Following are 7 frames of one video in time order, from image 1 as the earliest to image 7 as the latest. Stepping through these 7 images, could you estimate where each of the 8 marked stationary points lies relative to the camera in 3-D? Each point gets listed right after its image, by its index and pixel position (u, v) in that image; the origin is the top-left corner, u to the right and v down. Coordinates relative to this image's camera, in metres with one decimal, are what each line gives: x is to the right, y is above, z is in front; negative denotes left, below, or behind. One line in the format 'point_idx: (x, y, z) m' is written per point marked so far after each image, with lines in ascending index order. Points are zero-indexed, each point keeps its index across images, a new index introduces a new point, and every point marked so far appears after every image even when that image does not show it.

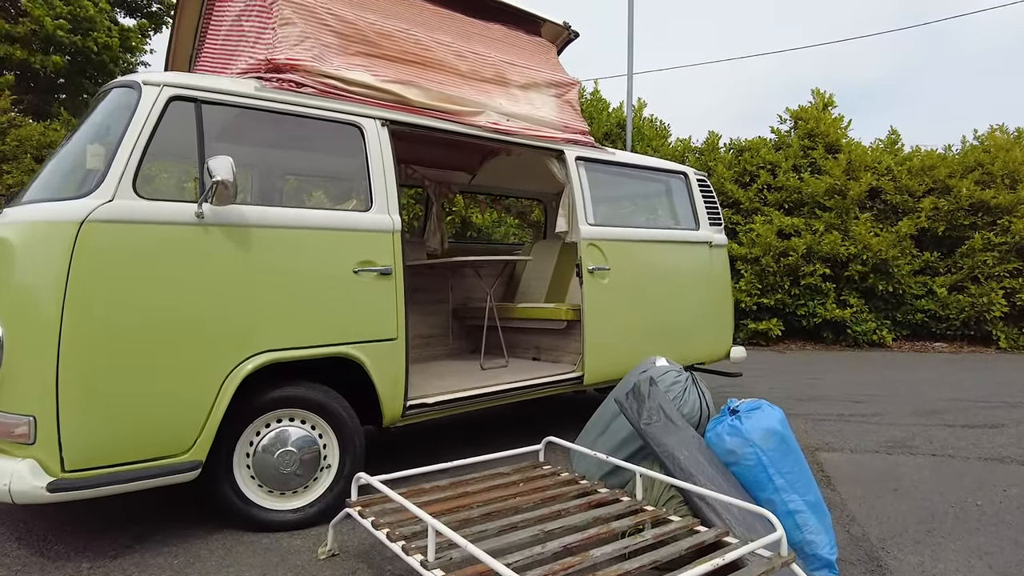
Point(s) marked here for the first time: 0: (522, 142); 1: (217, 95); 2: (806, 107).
0: (+0.1, +1.0, +4.6) m
1: (-1.5, +1.0, +3.3) m
2: (+5.8, +3.6, +12.7) m
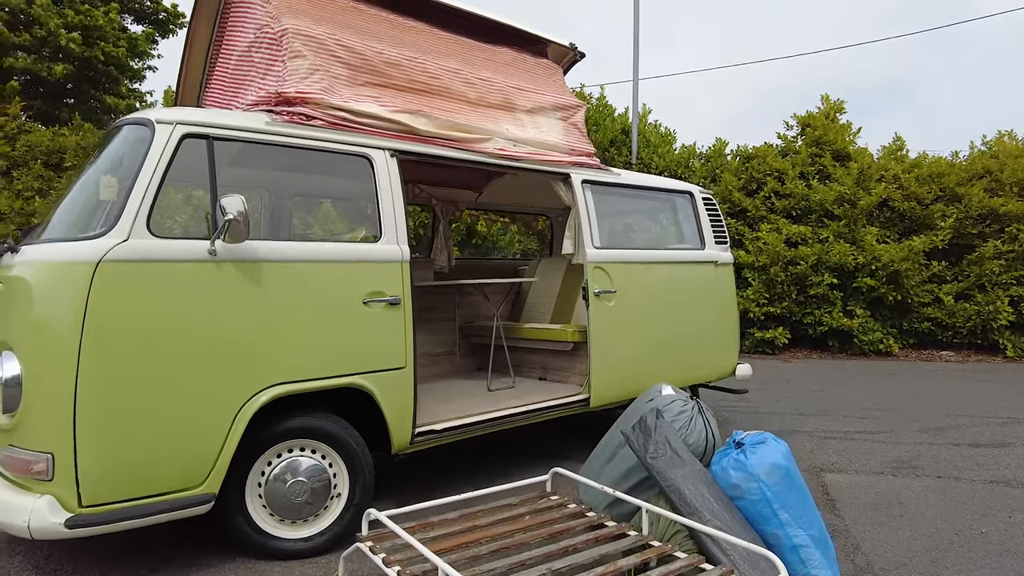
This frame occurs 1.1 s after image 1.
0: (+0.1, +0.9, +4.7) m
1: (-1.5, +0.8, +3.4) m
2: (+5.9, +3.4, +12.7) m
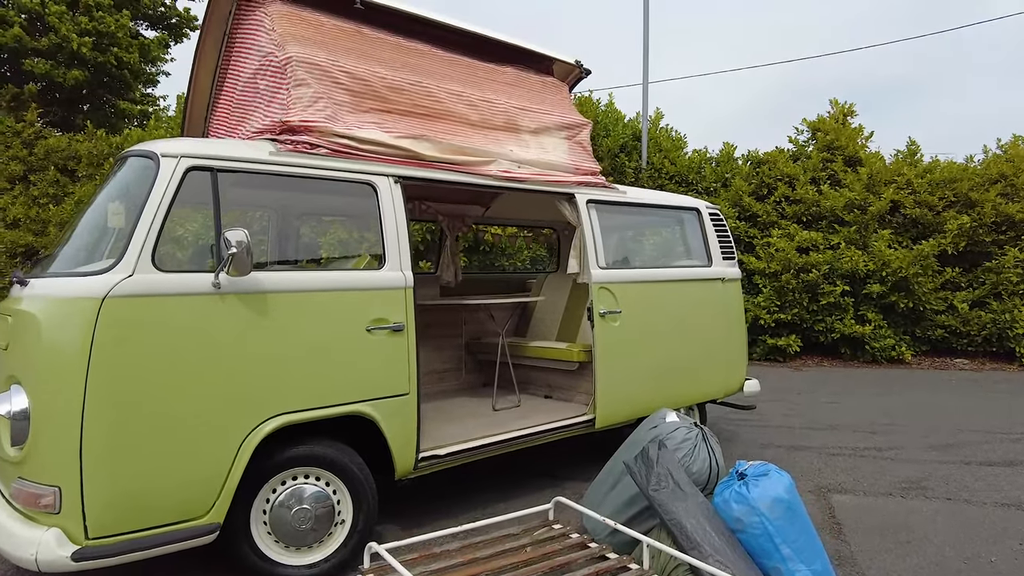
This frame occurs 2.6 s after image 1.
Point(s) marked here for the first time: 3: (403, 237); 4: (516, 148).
0: (+0.2, +0.7, +4.7) m
1: (-1.5, +0.7, +3.4) m
2: (+6.1, +3.3, +12.6) m
3: (-0.7, +0.3, +3.9) m
4: (0.0, +1.0, +4.8) m
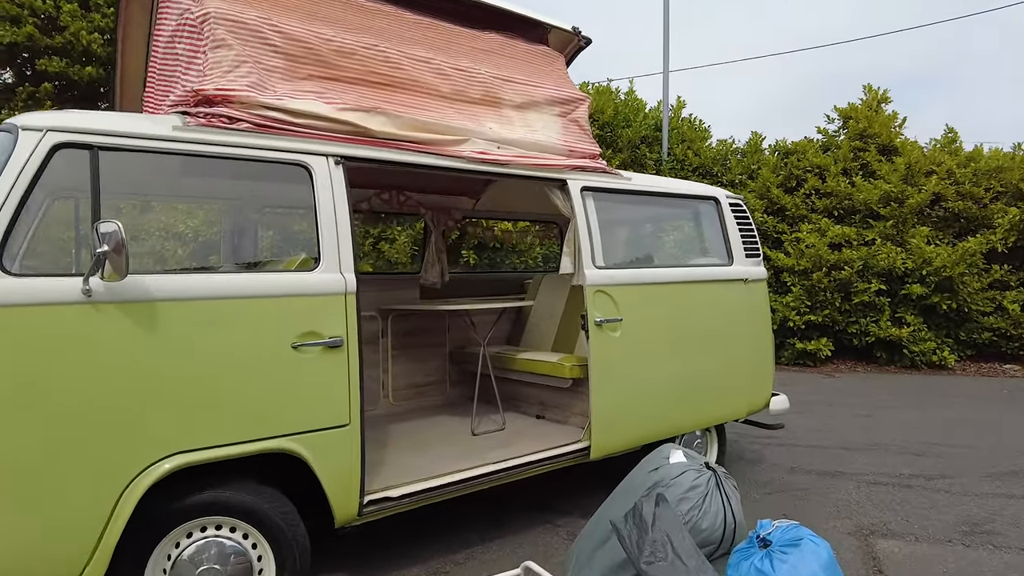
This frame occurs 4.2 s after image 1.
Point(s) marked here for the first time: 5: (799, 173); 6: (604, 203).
0: (0.0, +0.7, +3.9) m
1: (-1.7, +0.6, +2.7) m
2: (+6.2, +3.3, +11.6) m
3: (-0.8, +0.3, +3.2) m
4: (-0.1, +1.0, +4.0) m
5: (+5.1, +2.0, +11.4) m
6: (+0.6, +0.6, +4.4) m
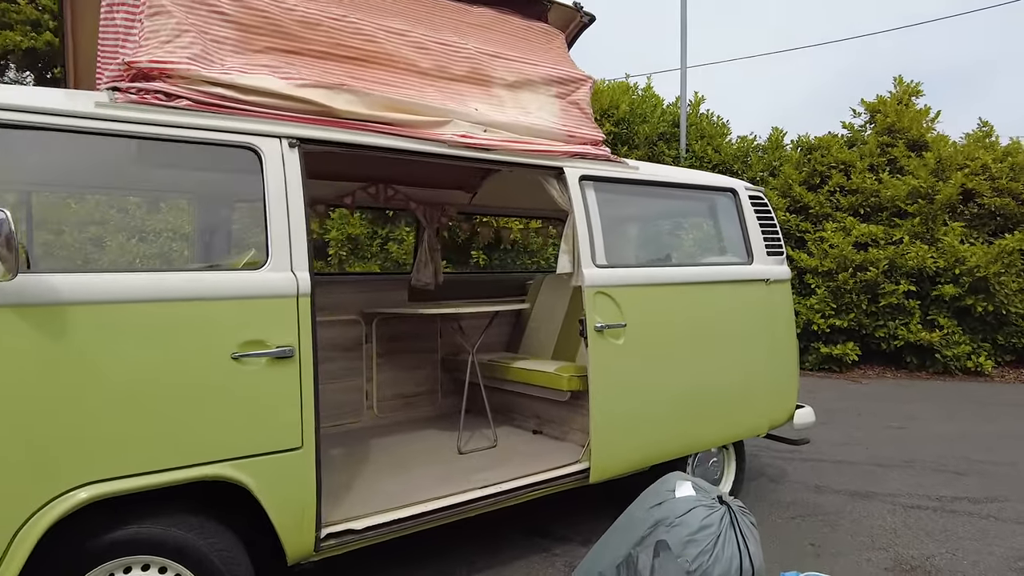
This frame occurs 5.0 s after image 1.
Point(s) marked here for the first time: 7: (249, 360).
0: (0.0, +0.7, +3.5) m
1: (-1.8, +0.6, +2.4) m
2: (+6.4, +3.3, +11.0) m
3: (-0.9, +0.3, +2.8) m
4: (-0.2, +1.0, +3.6) m
5: (+5.2, +2.0, +10.8) m
6: (+0.6, +0.6, +4.0) m
7: (-1.0, -0.3, +2.6) m
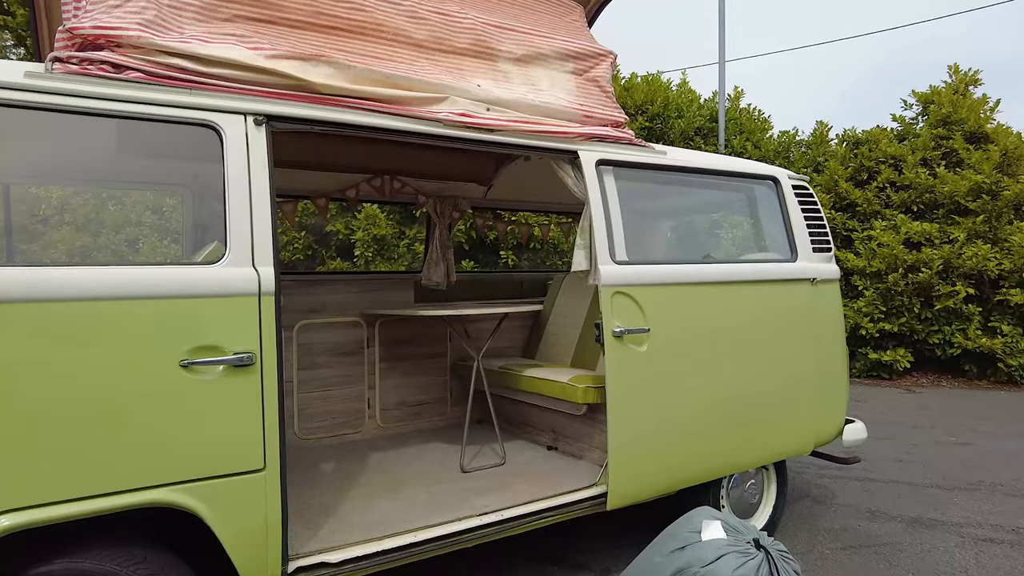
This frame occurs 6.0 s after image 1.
0: (0.0, +0.7, +3.1) m
1: (-1.8, +0.6, +2.0) m
2: (+6.8, +3.2, +10.2) m
3: (-0.9, +0.3, +2.4) m
4: (-0.1, +1.0, +3.2) m
5: (+5.6, +2.0, +10.1) m
6: (+0.6, +0.6, +3.5) m
7: (-1.1, -0.3, +2.3) m
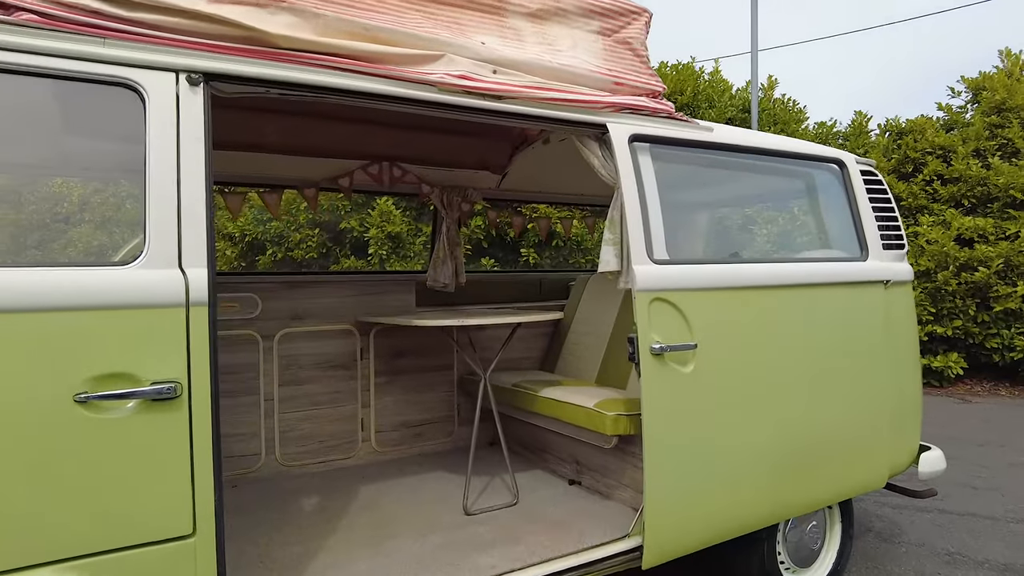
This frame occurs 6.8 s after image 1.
0: (0.0, +0.7, +2.5) m
1: (-1.8, +0.6, +1.5) m
2: (+7.1, +3.2, +9.4) m
3: (-0.9, +0.3, +1.9) m
4: (-0.1, +1.0, +2.6) m
5: (+5.9, +2.0, +9.3) m
6: (+0.7, +0.6, +2.9) m
7: (-1.0, -0.3, +1.7) m
